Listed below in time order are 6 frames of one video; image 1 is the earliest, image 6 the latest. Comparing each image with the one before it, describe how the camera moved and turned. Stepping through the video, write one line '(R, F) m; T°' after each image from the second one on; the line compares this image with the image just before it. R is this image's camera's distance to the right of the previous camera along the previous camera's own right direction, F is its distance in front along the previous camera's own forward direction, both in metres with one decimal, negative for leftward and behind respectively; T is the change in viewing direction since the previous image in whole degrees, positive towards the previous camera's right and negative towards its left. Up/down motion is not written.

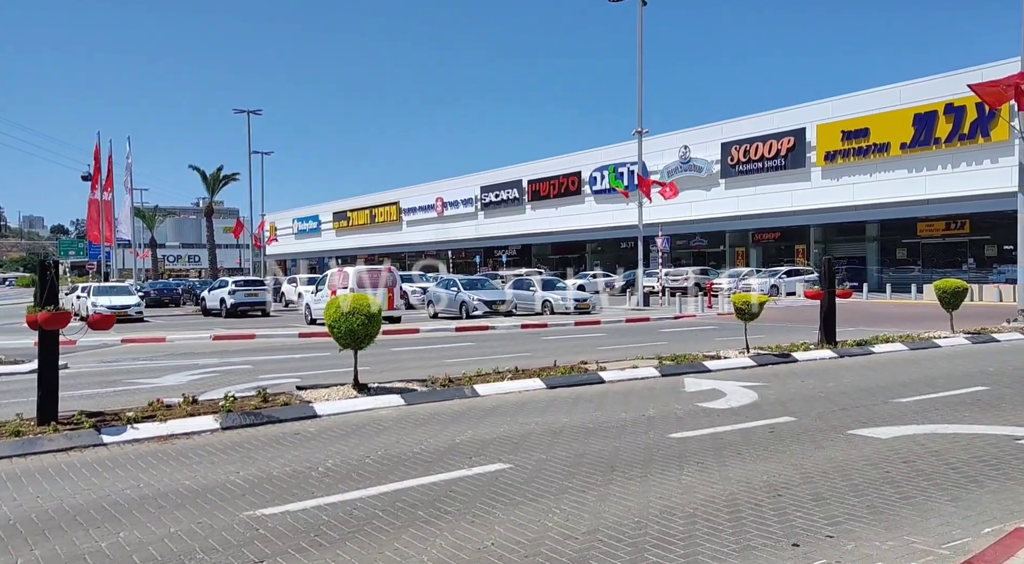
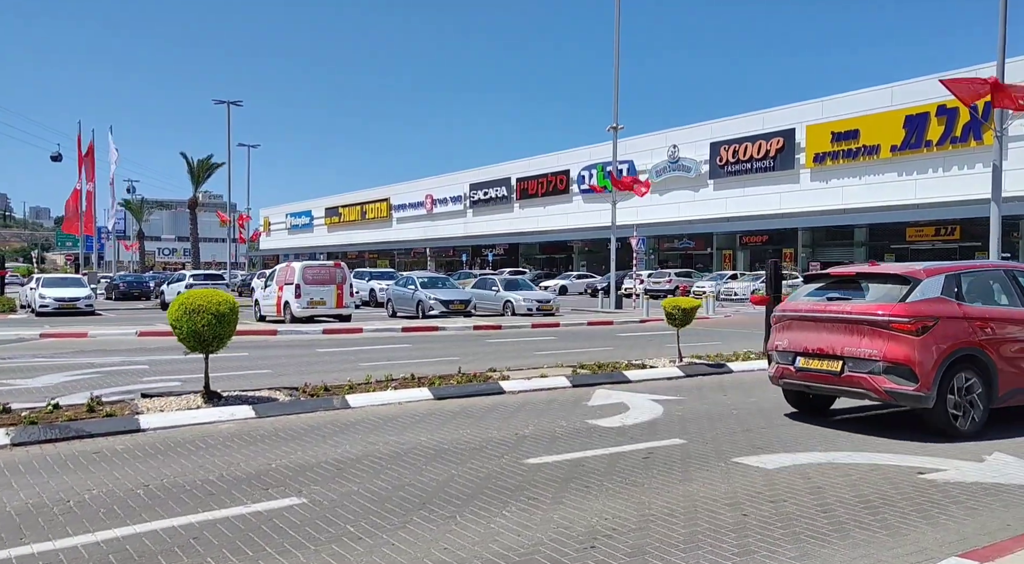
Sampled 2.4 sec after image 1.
(+1.1, +0.9) m; +1°
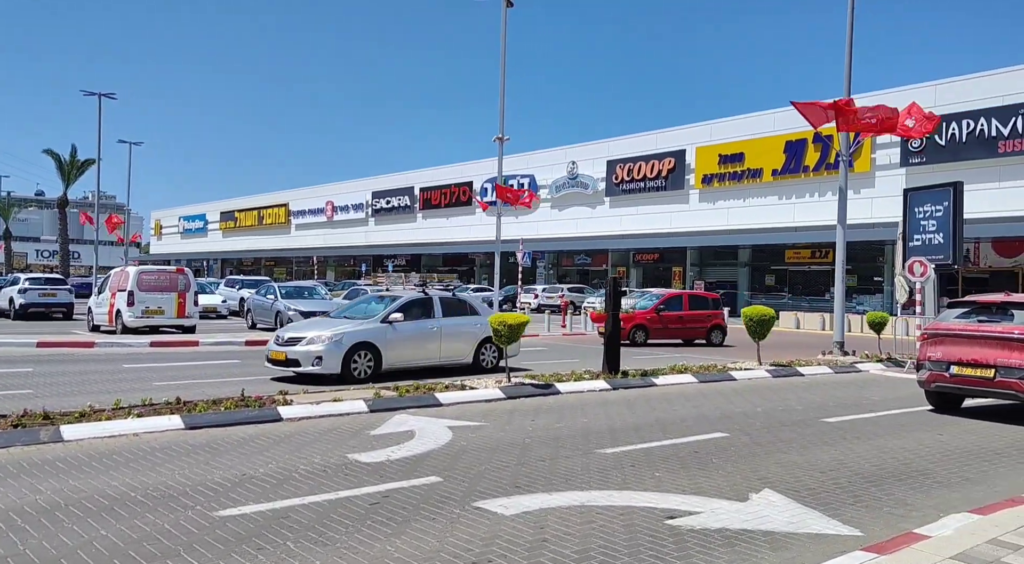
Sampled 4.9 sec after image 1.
(+1.3, +0.7) m; +7°
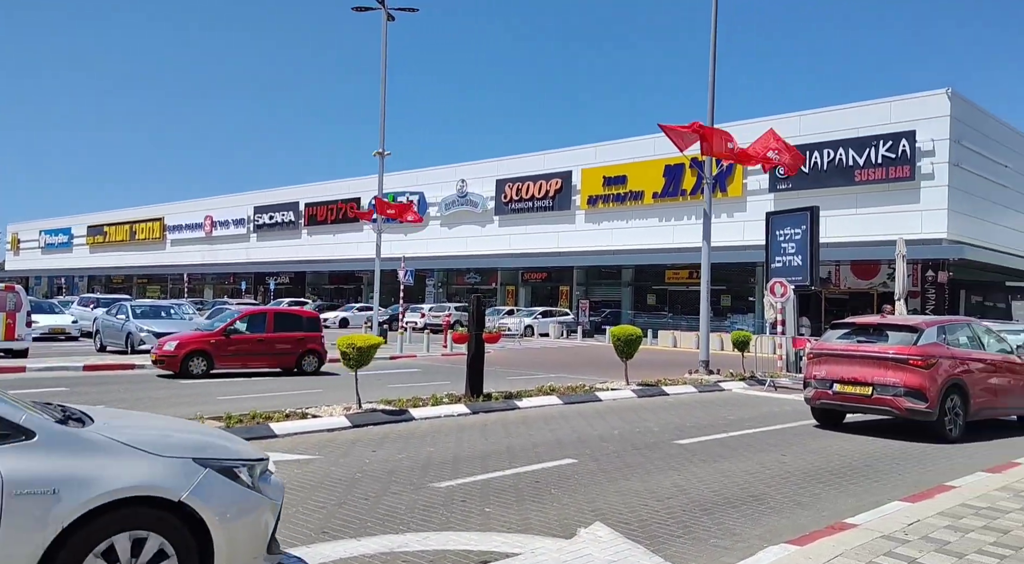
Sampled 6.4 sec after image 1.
(+0.6, +0.4) m; +7°
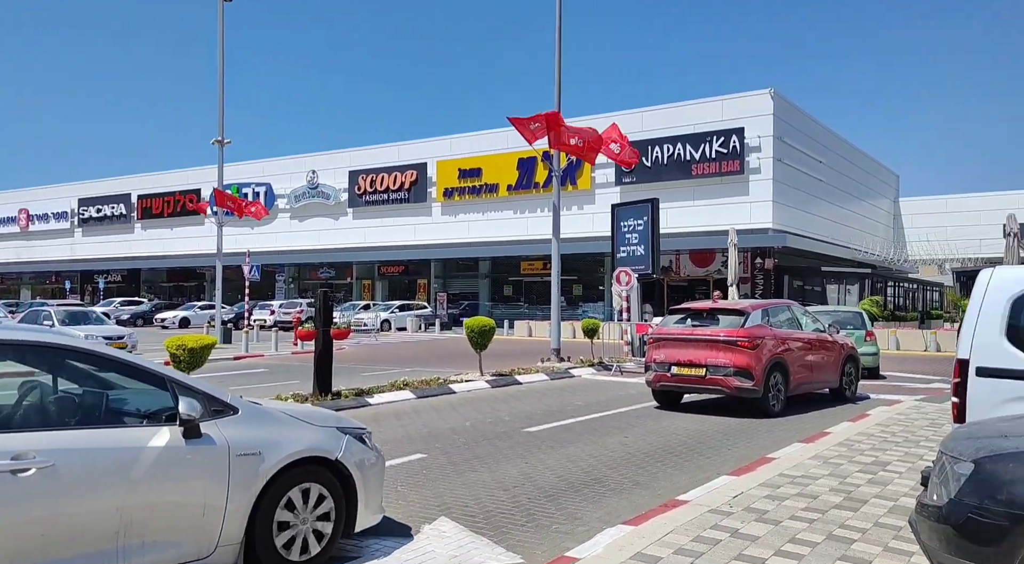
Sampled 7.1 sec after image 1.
(+0.1, -0.1) m; +9°
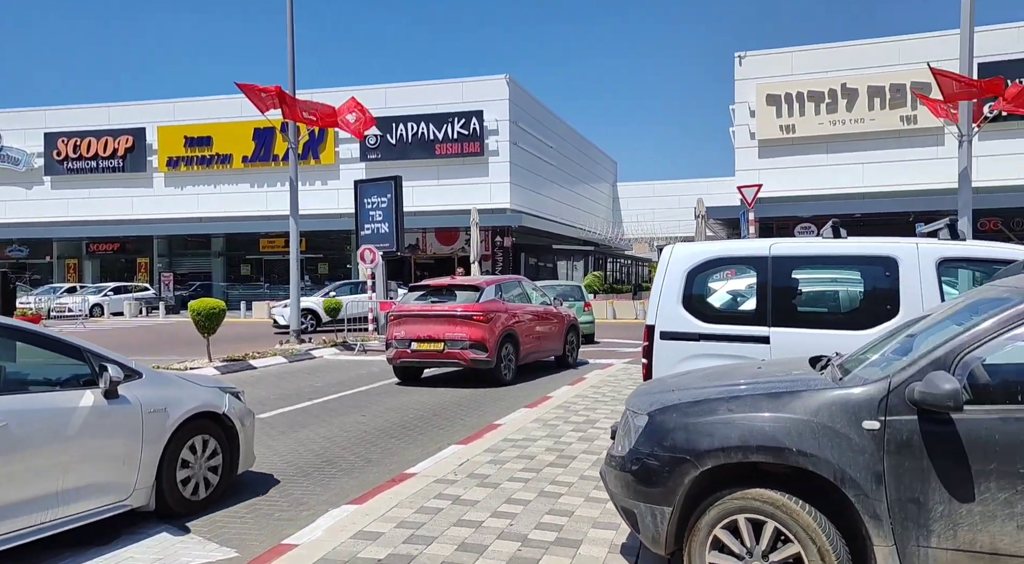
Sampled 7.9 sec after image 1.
(+0.2, -0.1) m; +16°
